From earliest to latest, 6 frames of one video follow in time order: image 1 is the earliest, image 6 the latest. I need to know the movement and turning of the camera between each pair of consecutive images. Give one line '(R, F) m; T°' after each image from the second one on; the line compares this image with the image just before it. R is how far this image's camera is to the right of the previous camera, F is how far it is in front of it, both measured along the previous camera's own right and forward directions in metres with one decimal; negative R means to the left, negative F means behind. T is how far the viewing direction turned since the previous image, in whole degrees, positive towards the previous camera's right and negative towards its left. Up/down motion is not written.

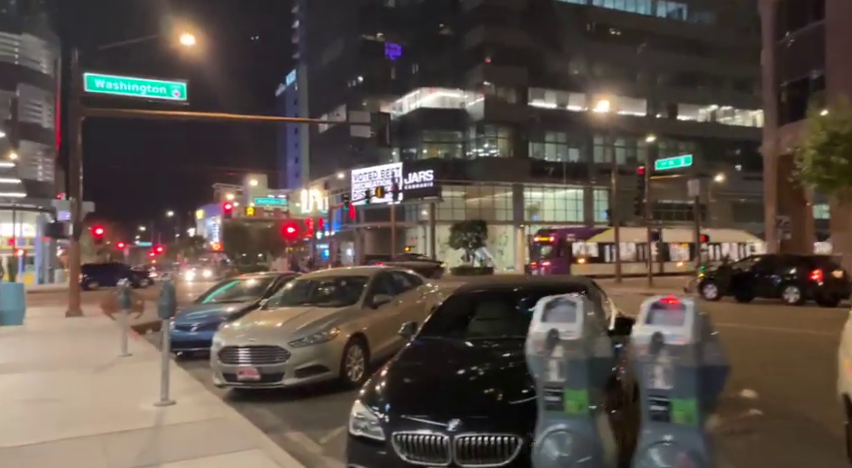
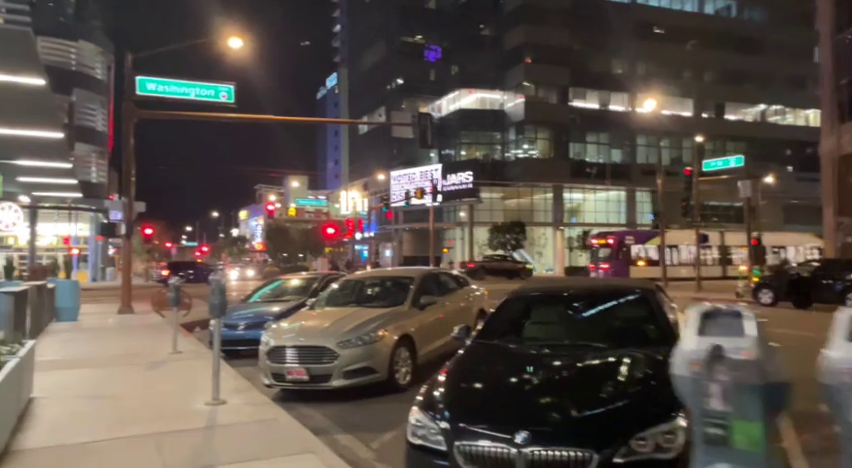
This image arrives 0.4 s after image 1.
(-0.2, +0.1) m; -3°
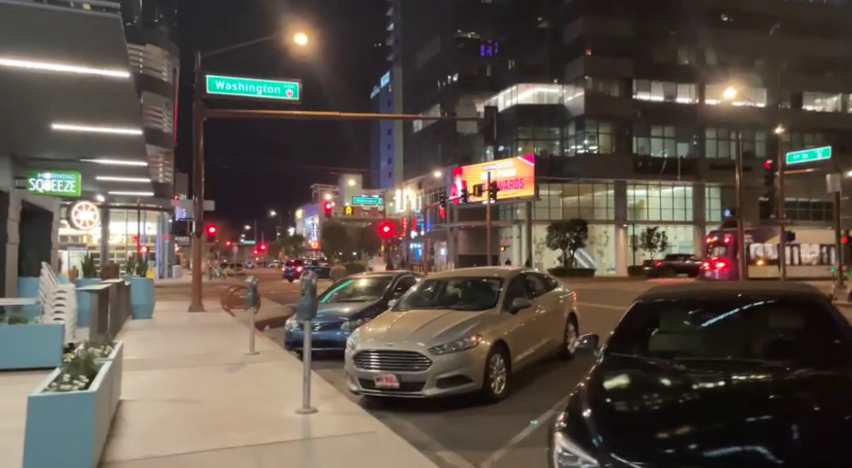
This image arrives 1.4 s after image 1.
(-0.6, +0.5) m; -5°
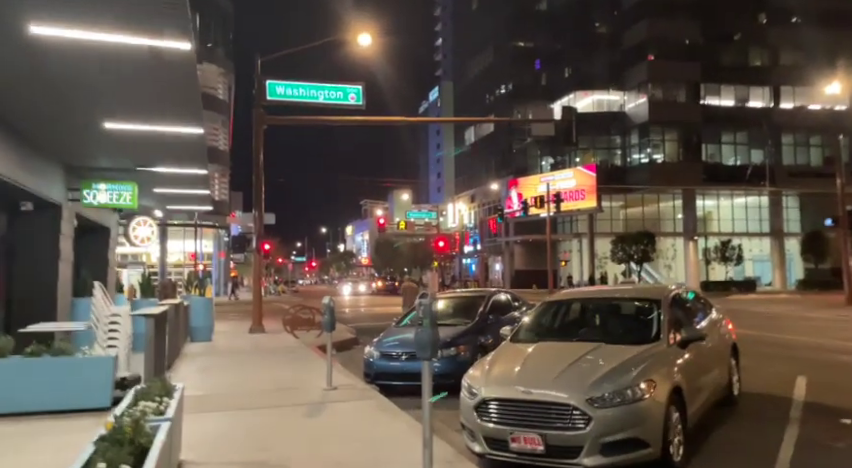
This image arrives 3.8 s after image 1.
(-0.9, +1.9) m; -4°
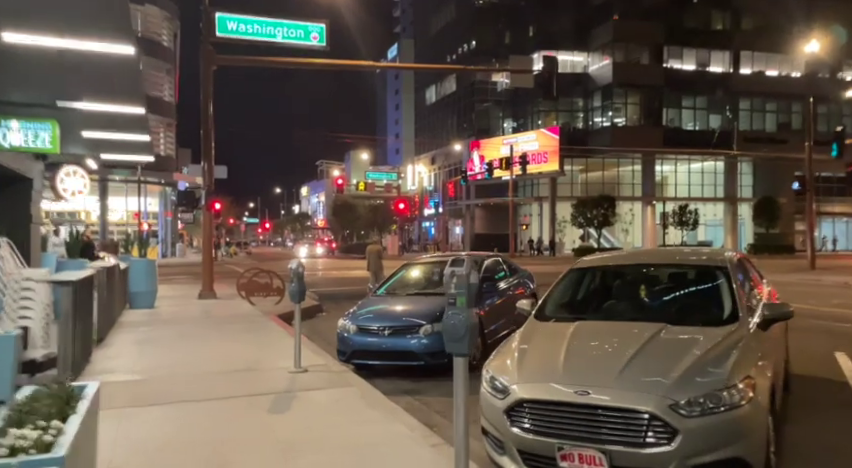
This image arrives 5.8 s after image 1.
(-0.4, +1.7) m; +4°
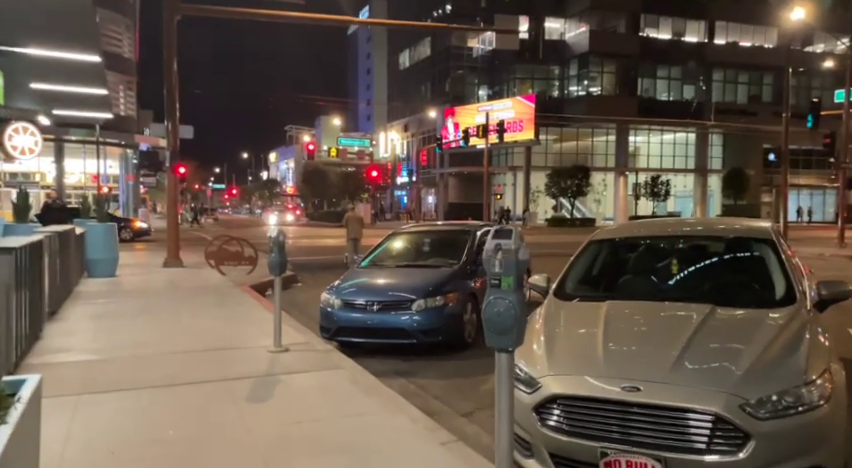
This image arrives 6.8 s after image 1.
(-0.3, +0.8) m; +3°
